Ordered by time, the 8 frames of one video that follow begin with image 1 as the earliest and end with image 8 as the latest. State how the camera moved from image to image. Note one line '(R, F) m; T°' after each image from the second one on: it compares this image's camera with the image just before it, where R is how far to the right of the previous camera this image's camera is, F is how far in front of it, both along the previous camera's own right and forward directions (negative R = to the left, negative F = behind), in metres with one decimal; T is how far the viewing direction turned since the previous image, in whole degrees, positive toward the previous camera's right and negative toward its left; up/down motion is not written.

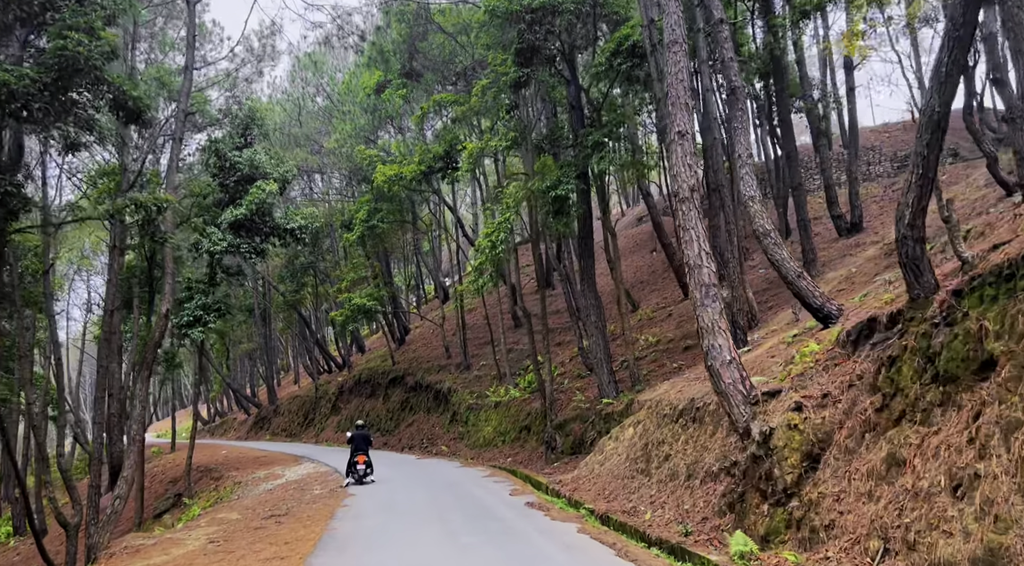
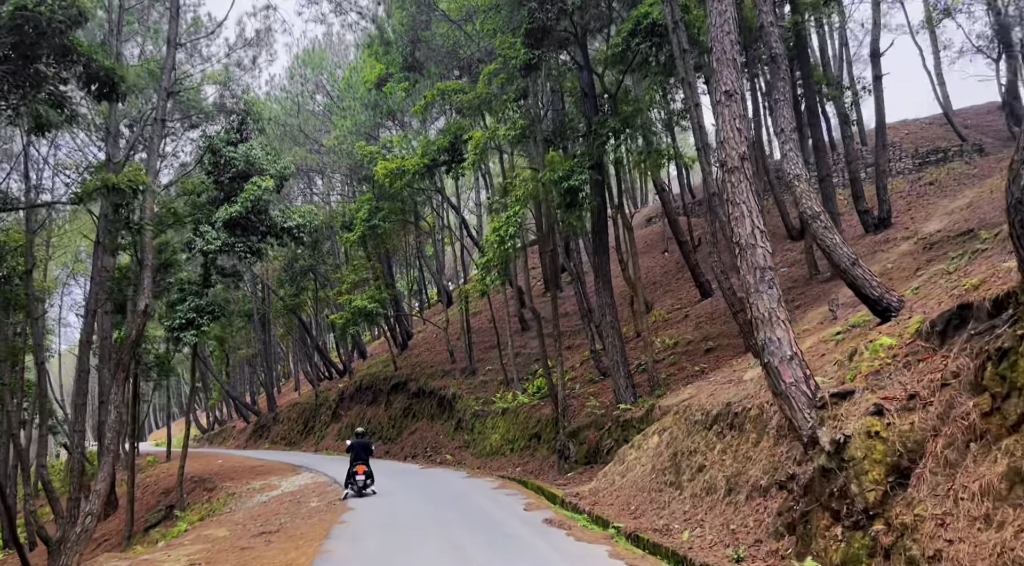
(-0.2, +1.2) m; 0°
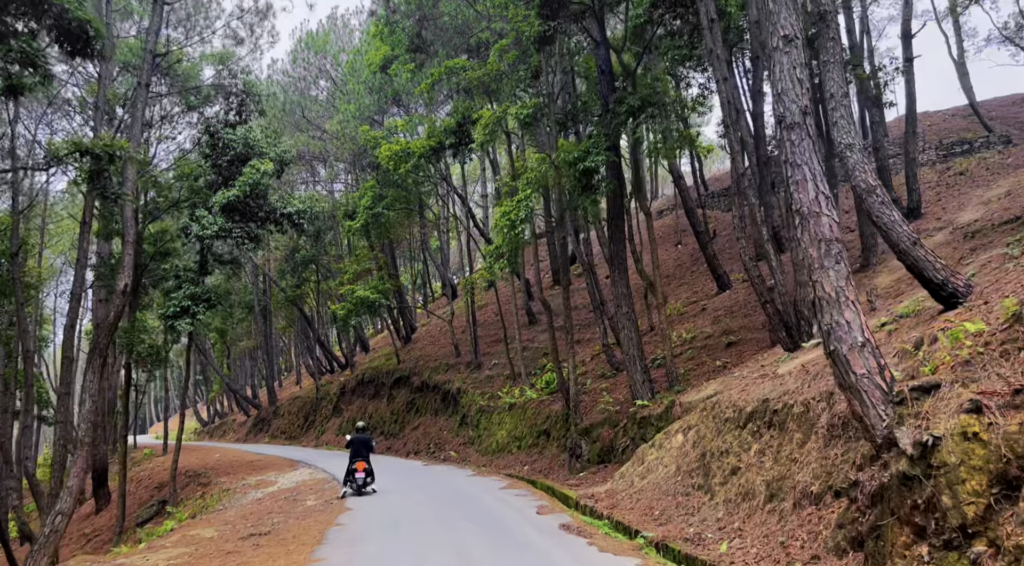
(-0.1, +1.0) m; 0°
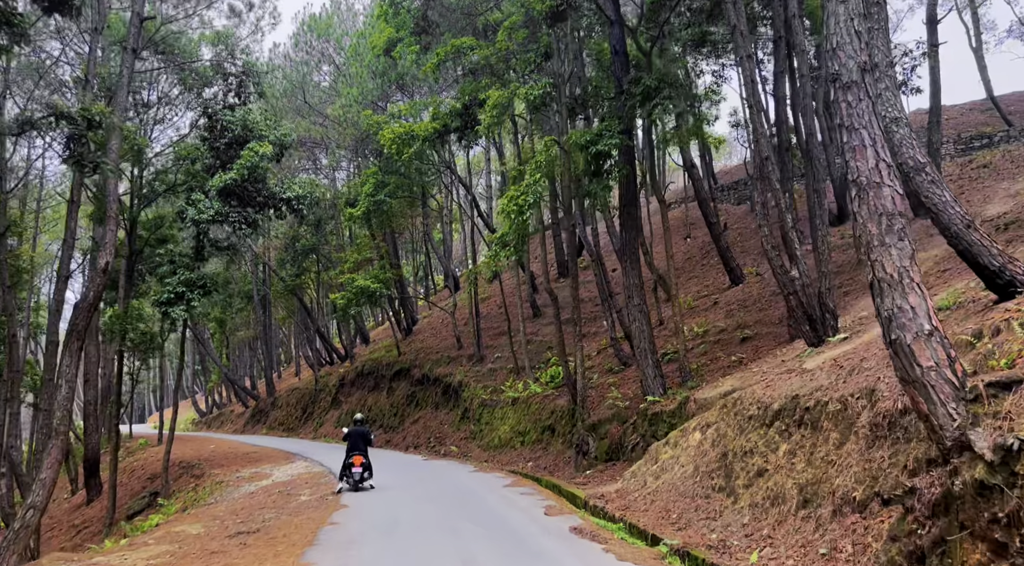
(-0.1, +0.7) m; 0°
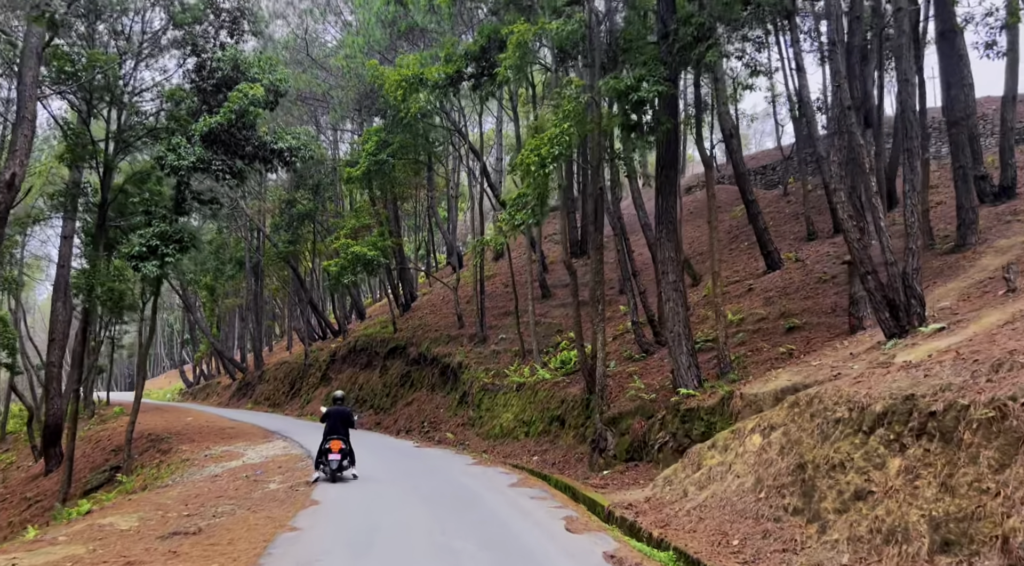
(-0.2, +2.3) m; 0°
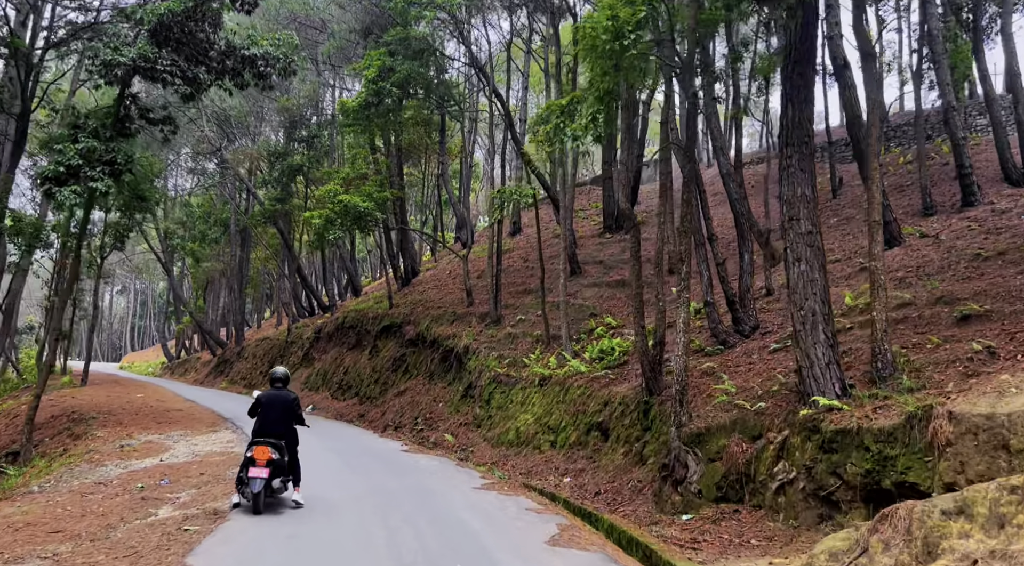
(-0.4, +4.9) m; 0°
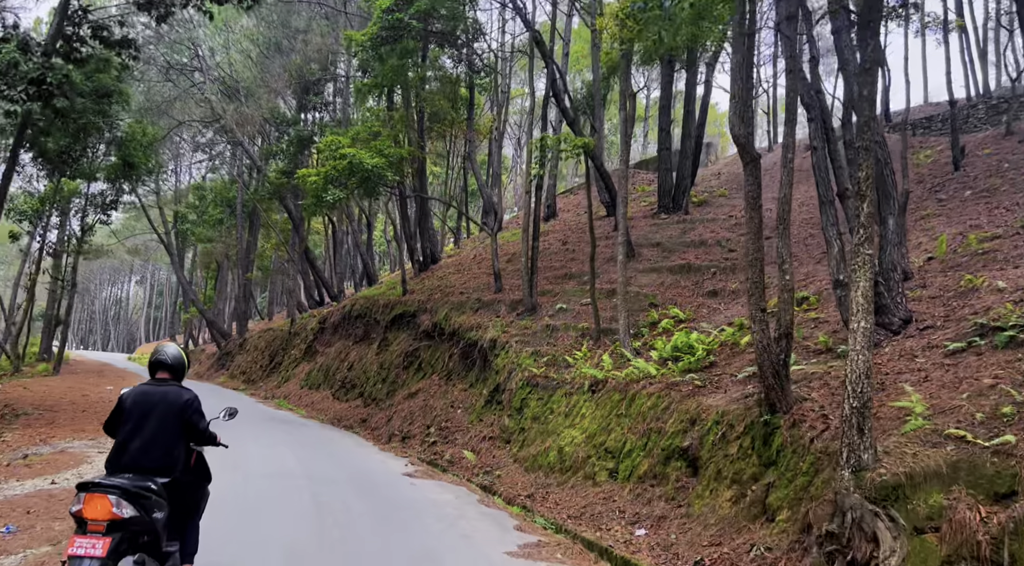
(-0.3, +3.9) m; -2°
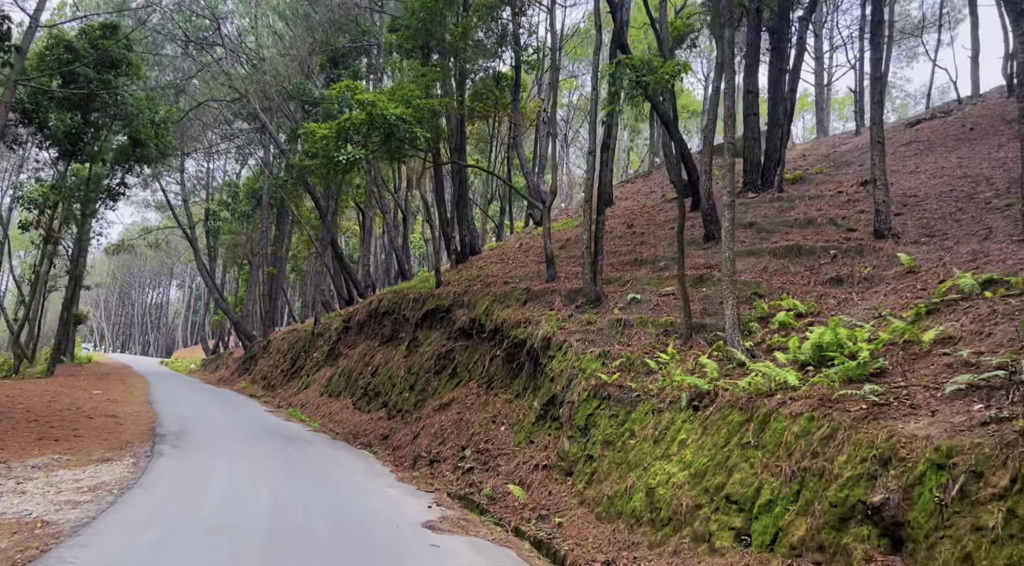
(-0.3, +3.5) m; -3°
